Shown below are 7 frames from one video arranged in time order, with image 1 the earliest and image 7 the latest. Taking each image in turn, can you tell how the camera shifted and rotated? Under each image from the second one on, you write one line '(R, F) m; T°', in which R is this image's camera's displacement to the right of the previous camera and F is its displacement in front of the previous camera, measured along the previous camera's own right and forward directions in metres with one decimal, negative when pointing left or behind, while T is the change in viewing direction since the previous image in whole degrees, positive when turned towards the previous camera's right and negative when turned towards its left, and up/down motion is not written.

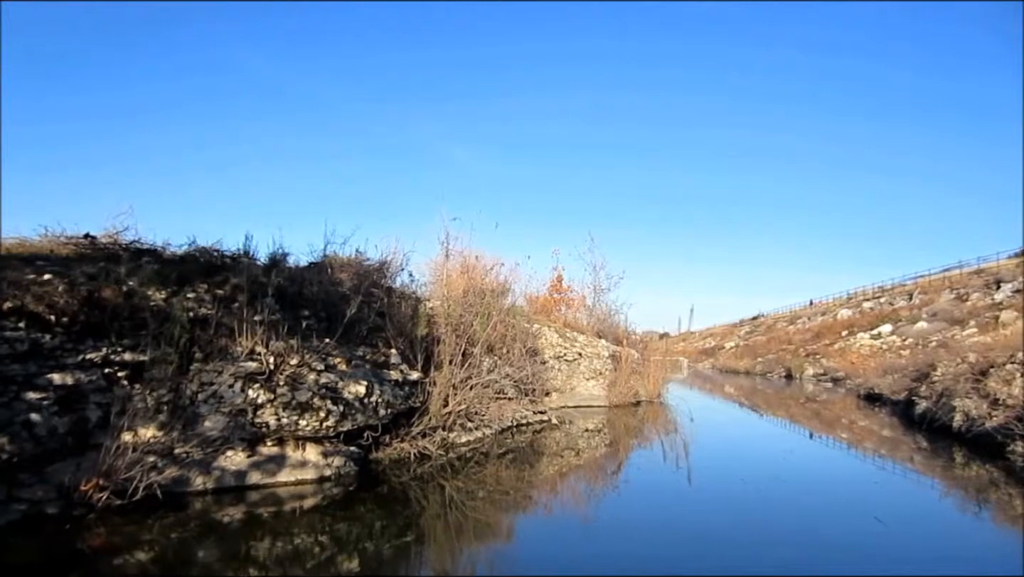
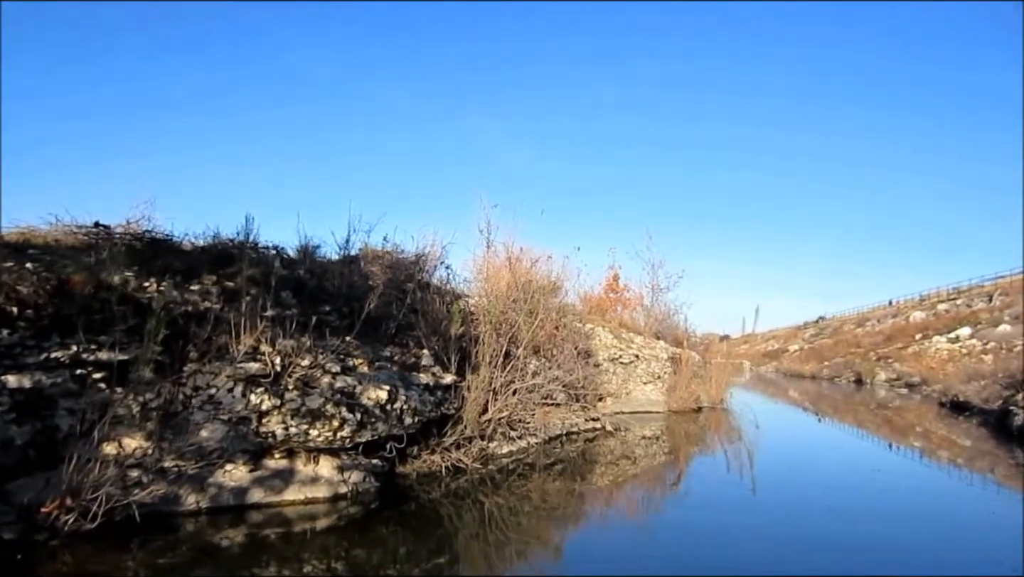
(+0.2, +1.3) m; -4°
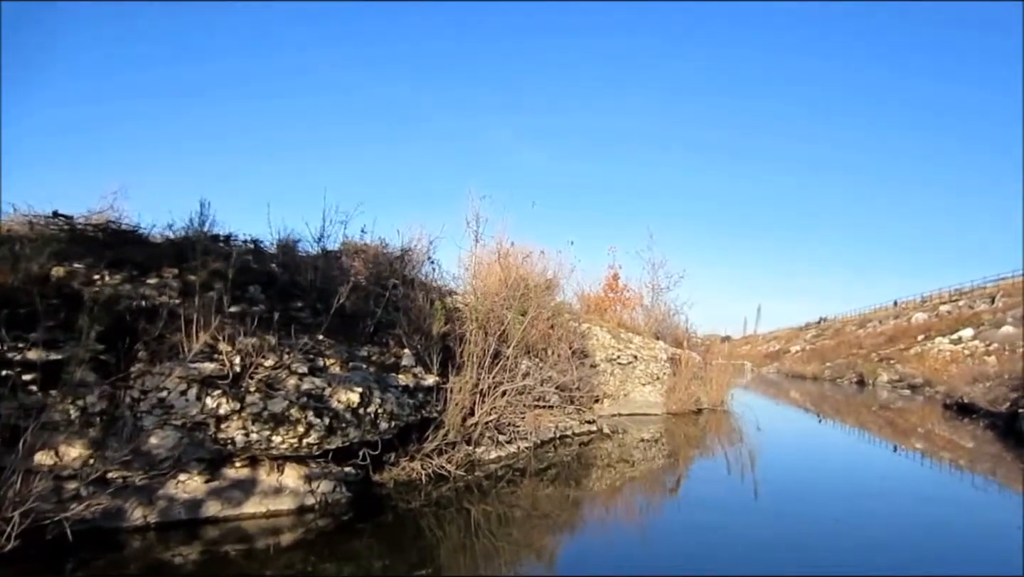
(+0.2, +0.7) m; 0°
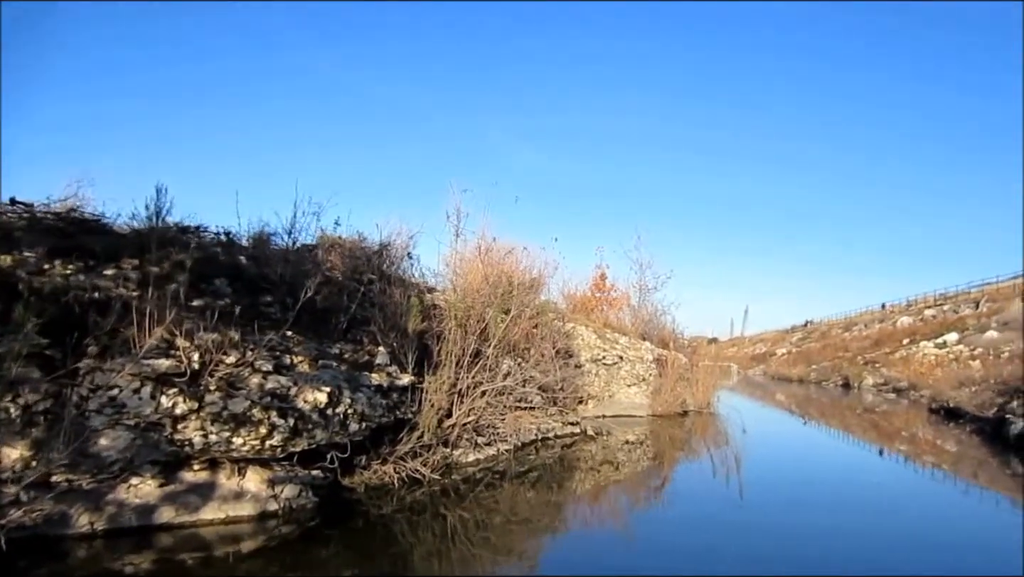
(+0.1, +0.4) m; +1°
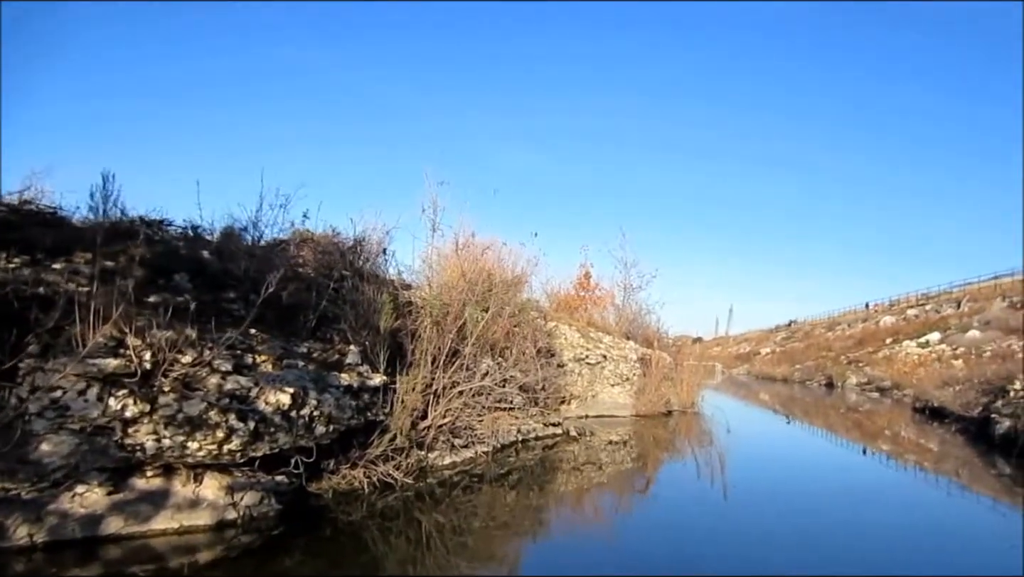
(+0.1, +0.3) m; +1°
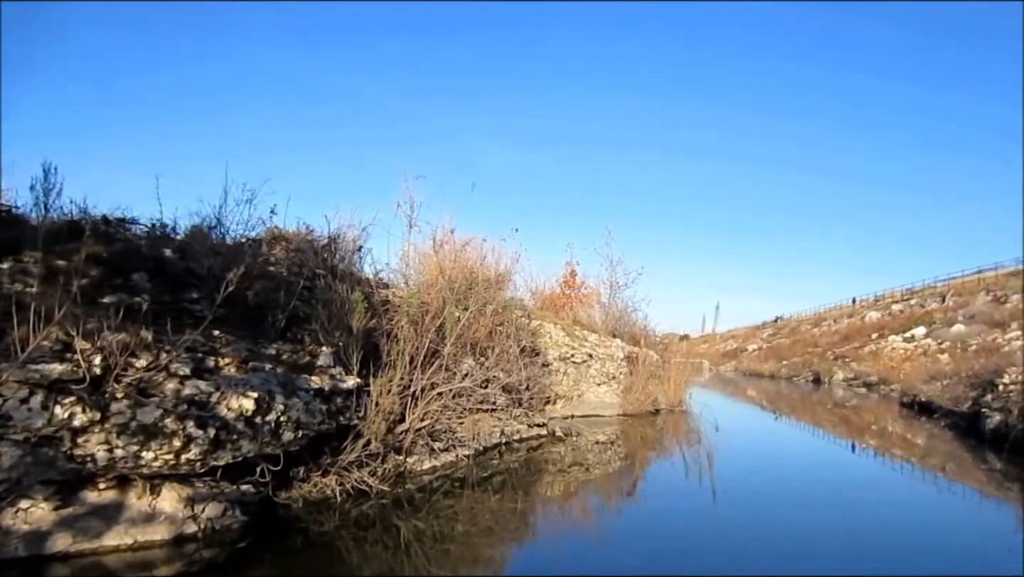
(+0.1, +0.3) m; +1°
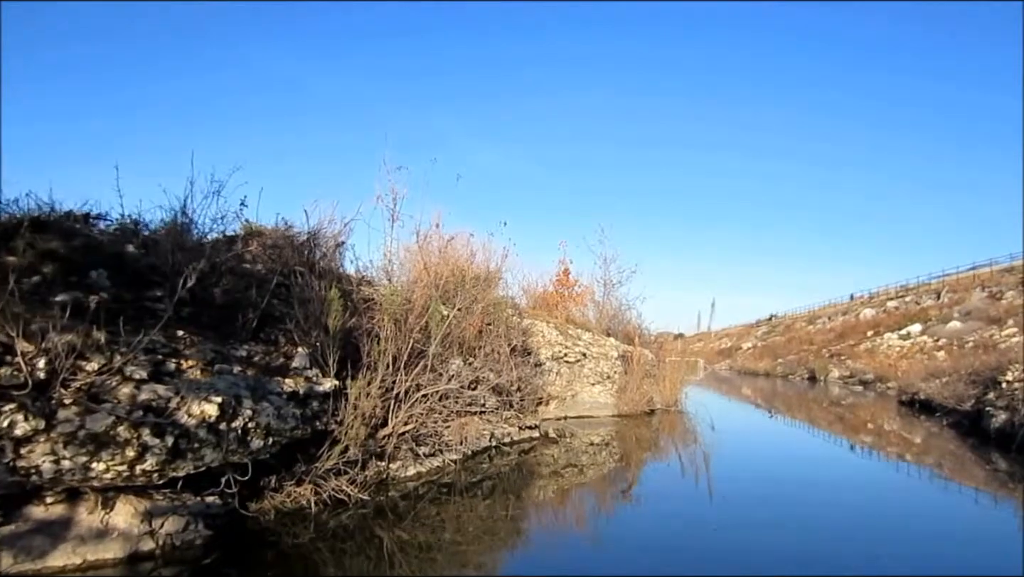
(+0.1, +0.5) m; 0°
